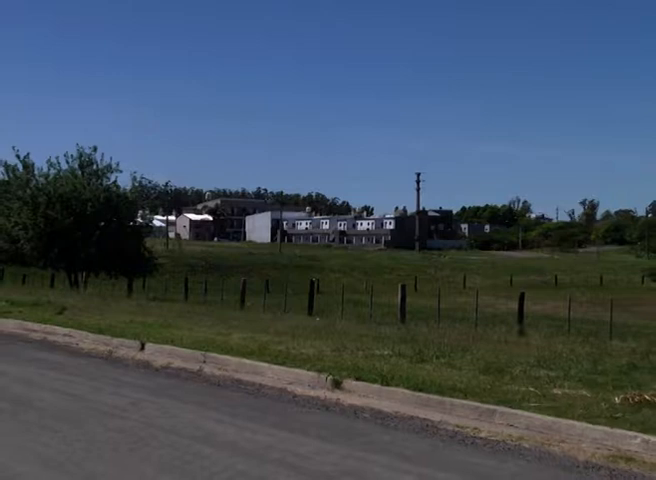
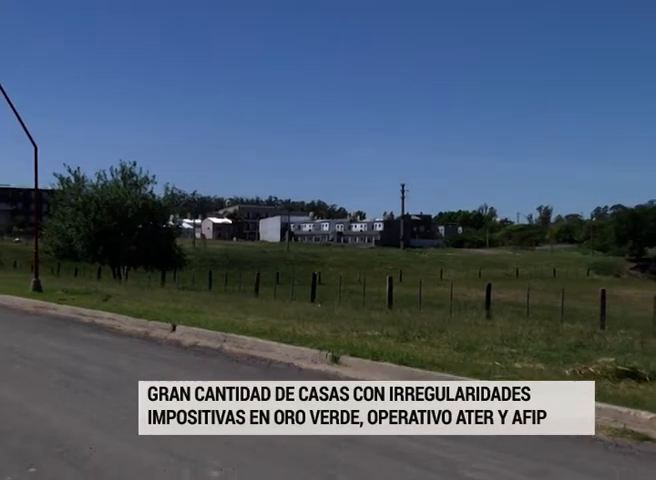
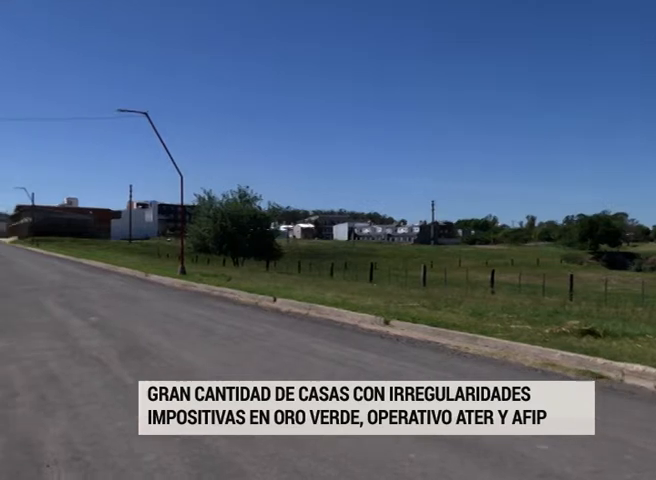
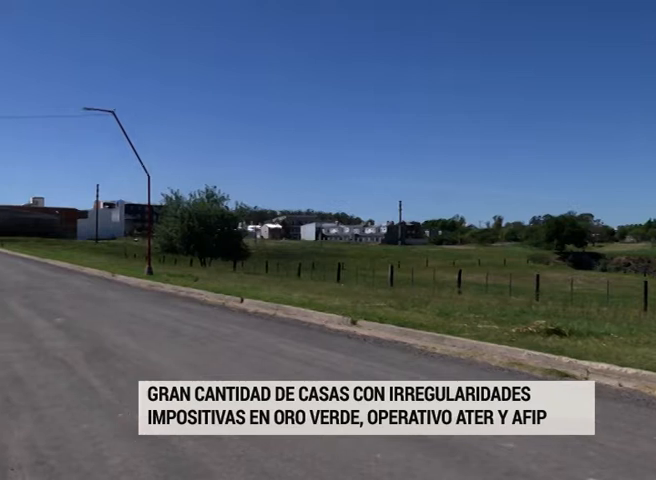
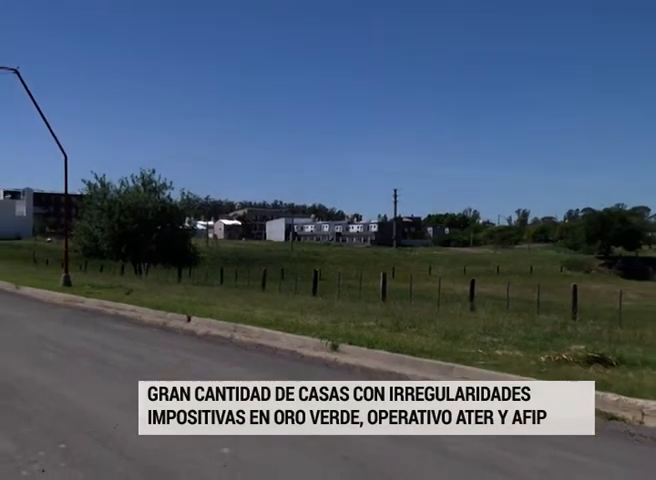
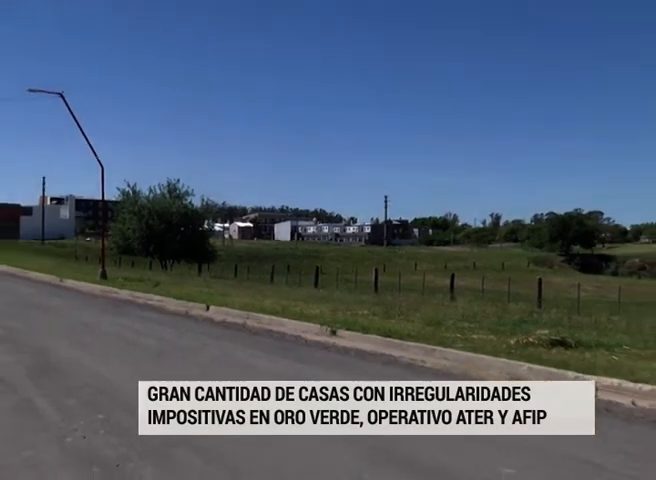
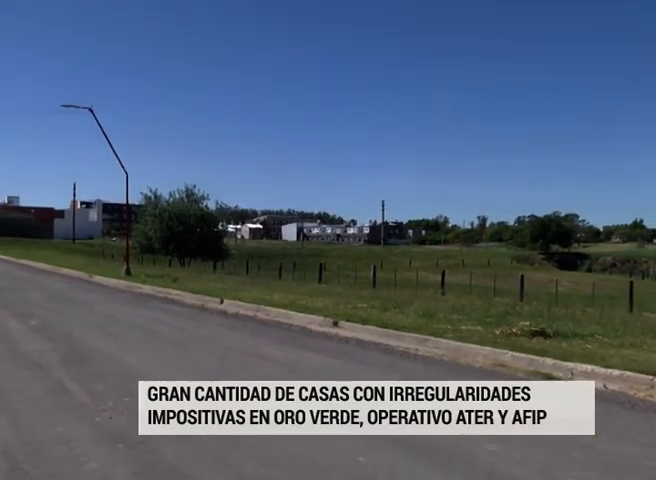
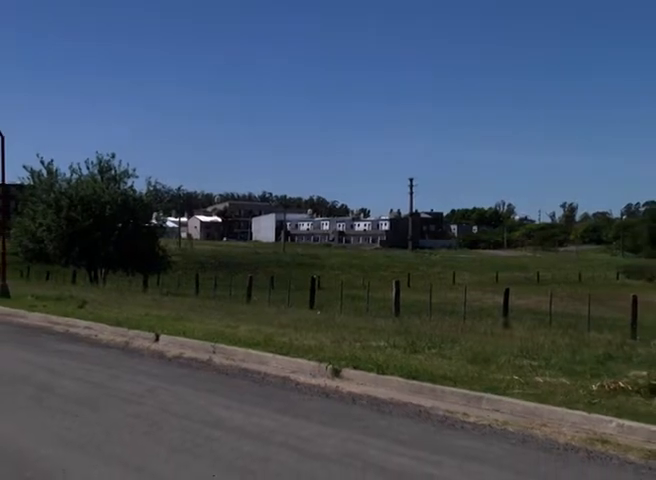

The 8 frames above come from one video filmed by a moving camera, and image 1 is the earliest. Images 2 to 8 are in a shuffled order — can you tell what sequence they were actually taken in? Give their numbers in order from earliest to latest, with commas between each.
8, 2, 5, 6, 7, 4, 3
